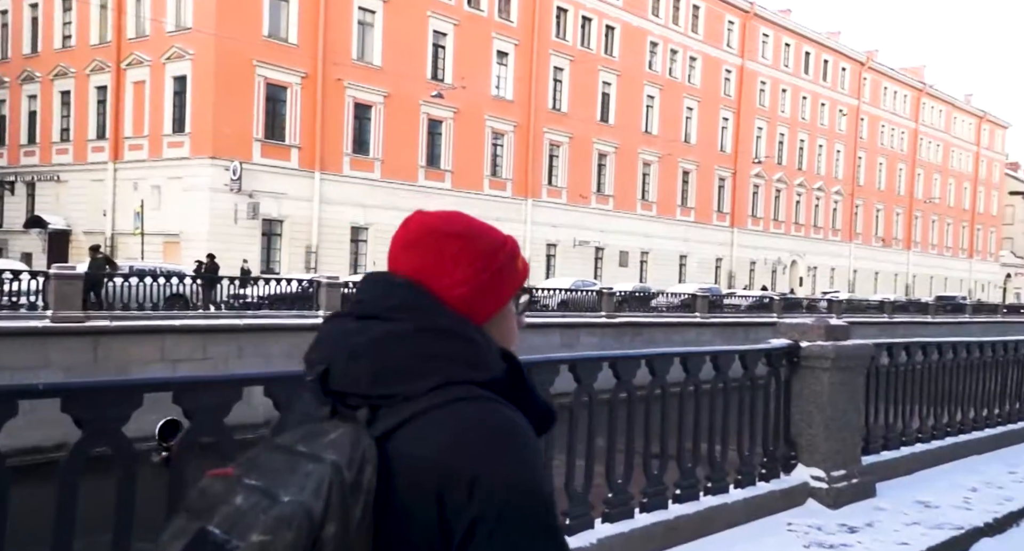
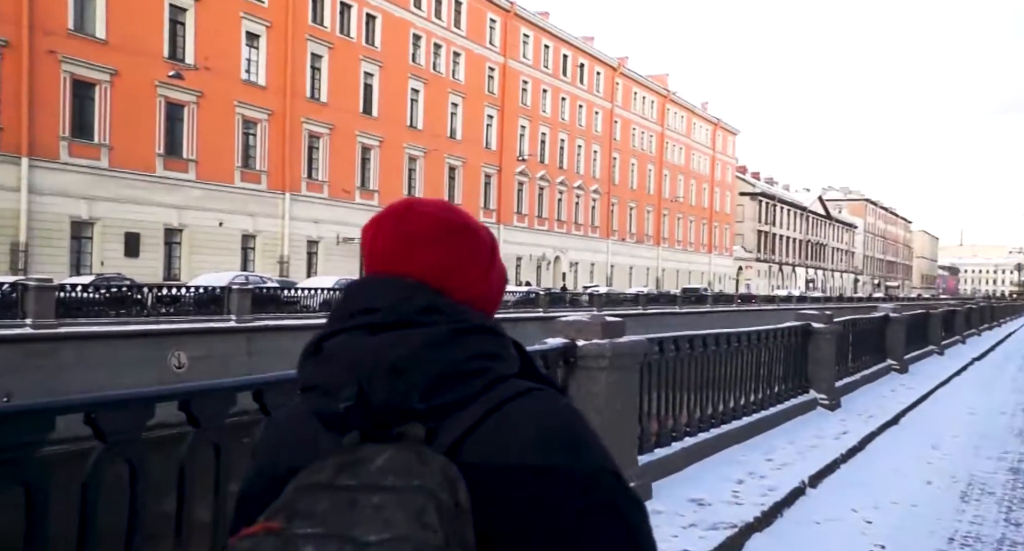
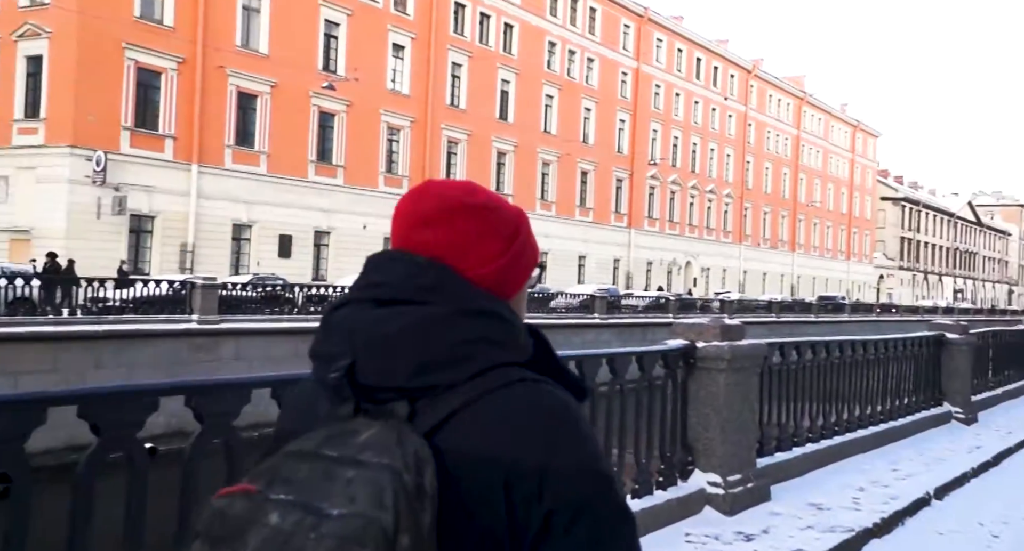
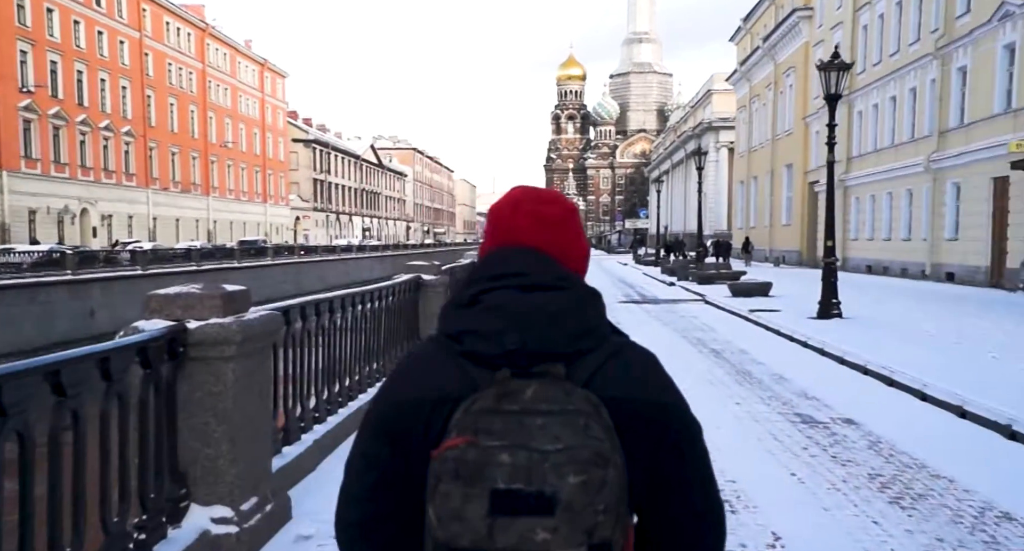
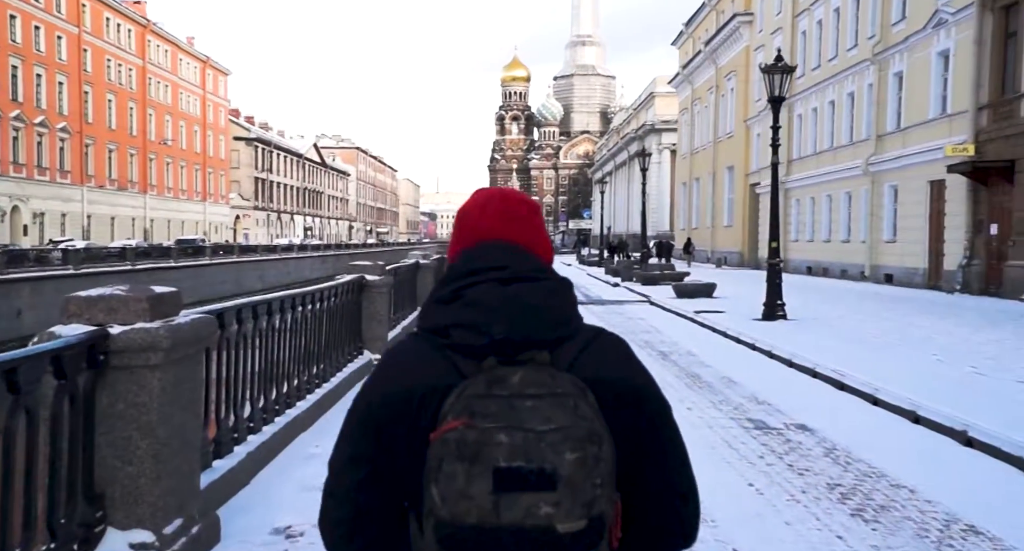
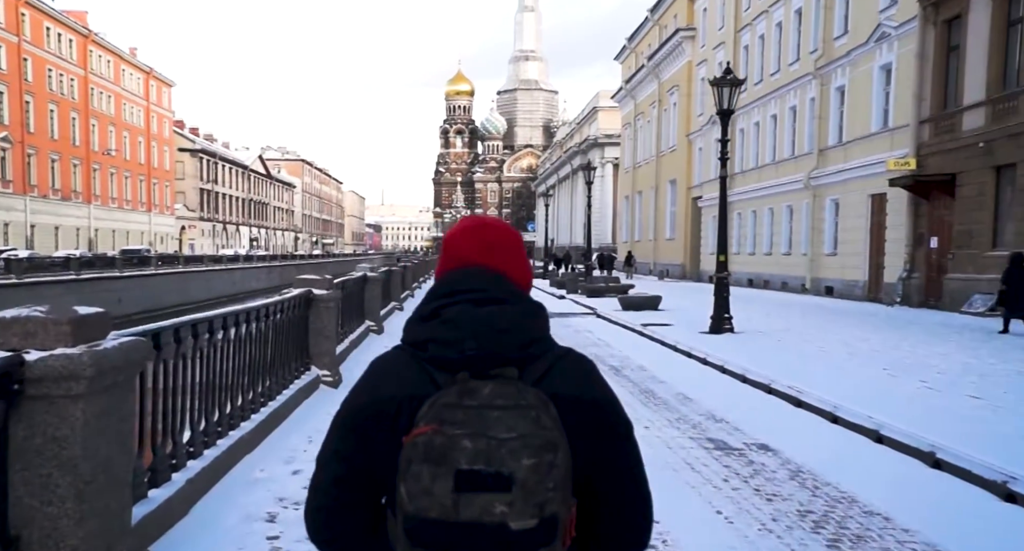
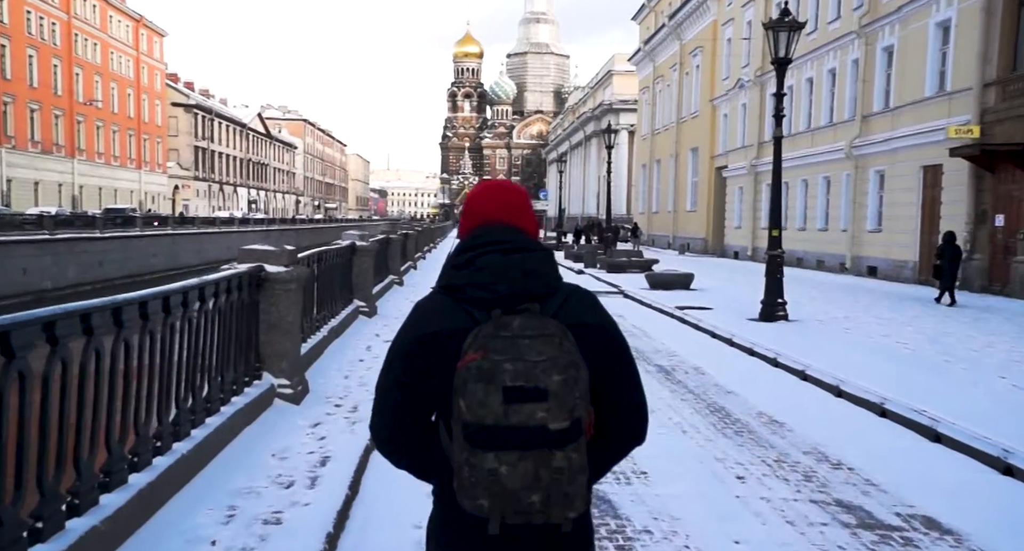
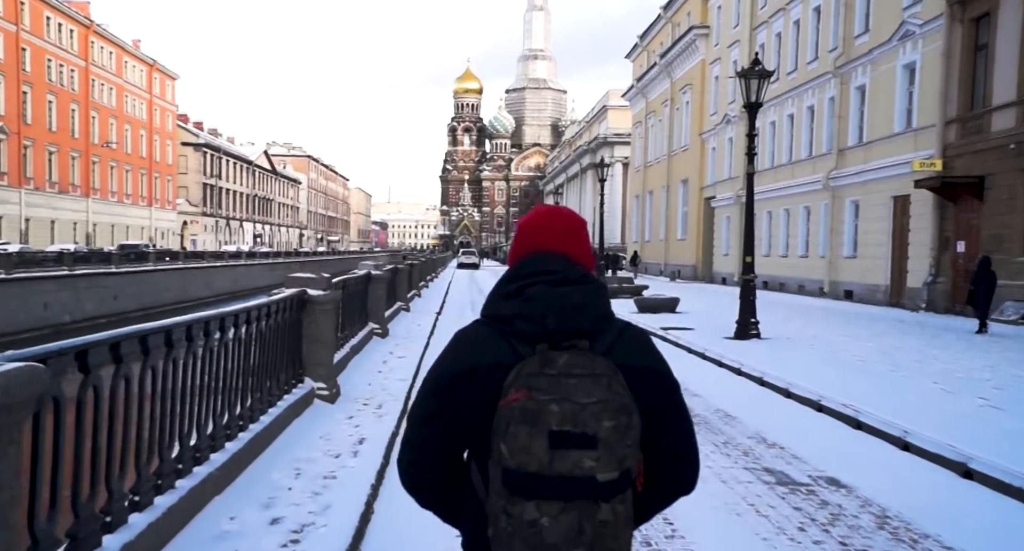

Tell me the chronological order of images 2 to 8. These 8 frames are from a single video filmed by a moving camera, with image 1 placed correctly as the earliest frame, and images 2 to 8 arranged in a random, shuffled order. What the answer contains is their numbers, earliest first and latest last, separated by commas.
3, 2, 4, 5, 6, 8, 7
